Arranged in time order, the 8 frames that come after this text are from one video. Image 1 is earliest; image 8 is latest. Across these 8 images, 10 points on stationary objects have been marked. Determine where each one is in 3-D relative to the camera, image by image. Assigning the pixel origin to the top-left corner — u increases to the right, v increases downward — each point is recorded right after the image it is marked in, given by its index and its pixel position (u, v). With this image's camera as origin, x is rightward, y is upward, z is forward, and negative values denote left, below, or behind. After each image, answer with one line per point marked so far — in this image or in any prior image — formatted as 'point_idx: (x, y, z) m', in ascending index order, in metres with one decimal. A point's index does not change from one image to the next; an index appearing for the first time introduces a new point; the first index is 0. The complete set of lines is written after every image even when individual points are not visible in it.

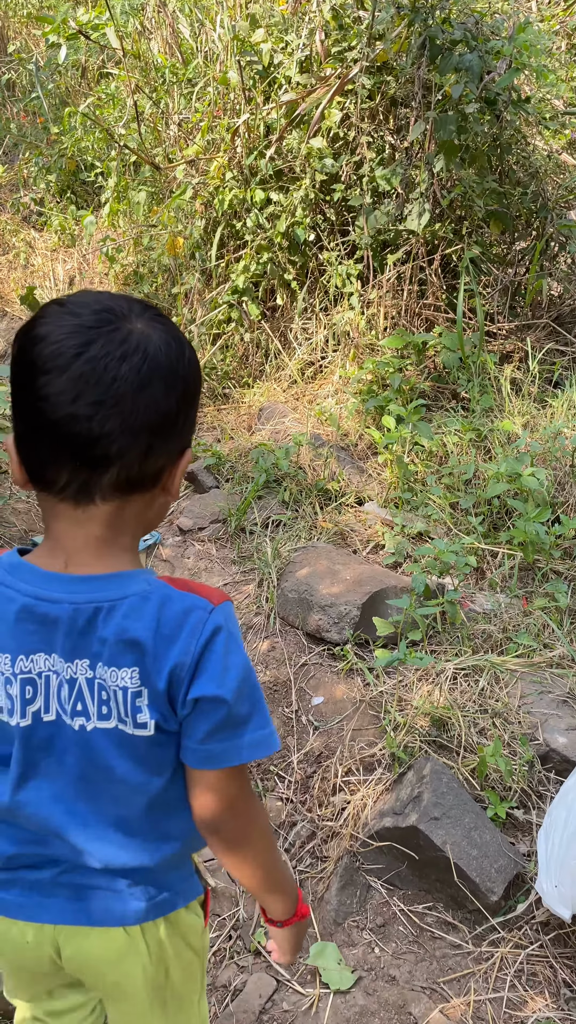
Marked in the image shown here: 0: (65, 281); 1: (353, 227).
0: (-1.5, +1.6, +5.5) m
1: (+0.3, +1.4, +4.0) m
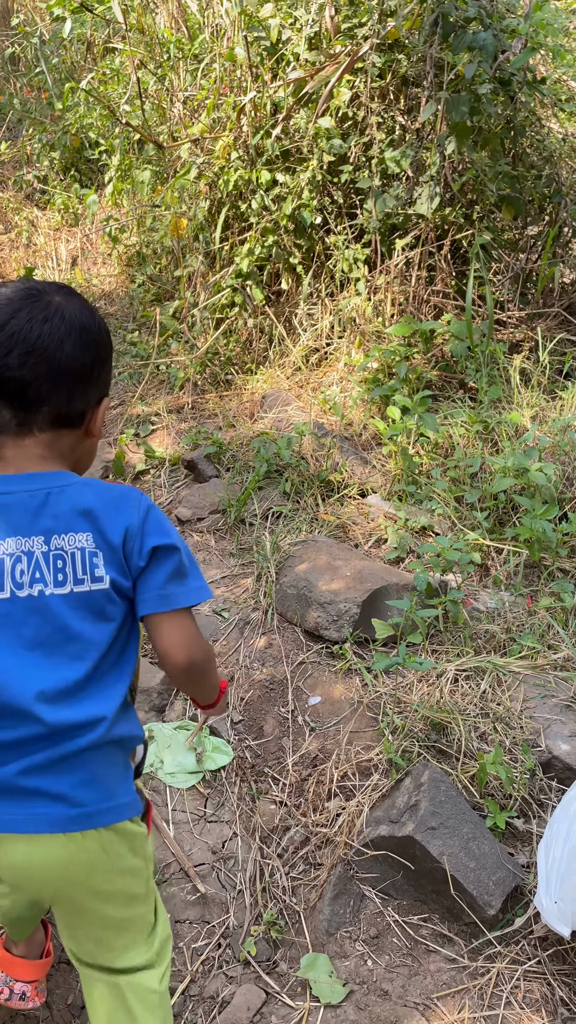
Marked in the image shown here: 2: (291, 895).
0: (-1.5, +1.7, +5.4) m
1: (+0.3, +1.4, +3.9) m
2: (0.0, -0.9, +1.9) m
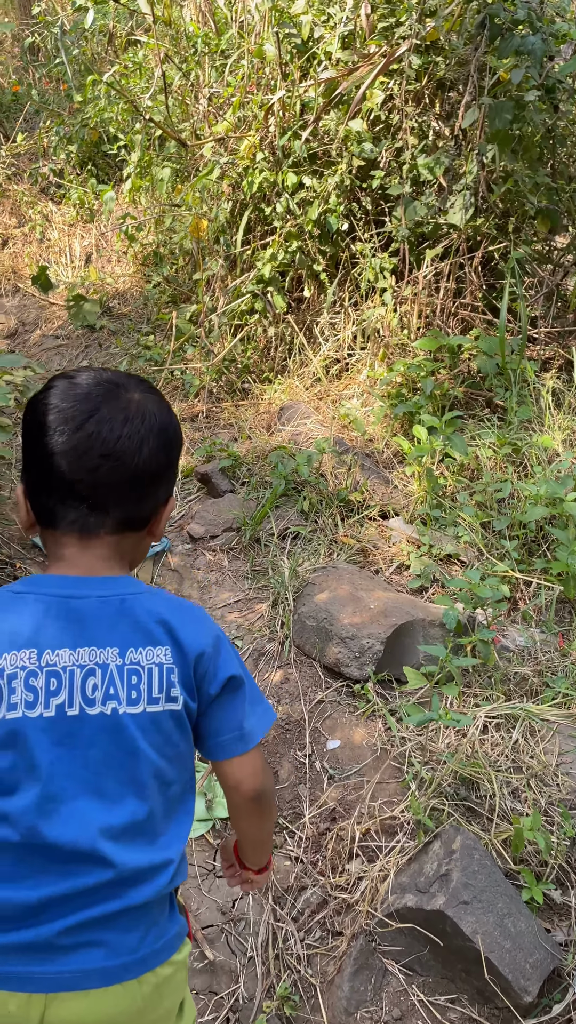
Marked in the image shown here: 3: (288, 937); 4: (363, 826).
0: (-1.3, +1.6, +5.2) m
1: (+0.5, +1.3, +3.7) m
2: (0.0, -1.0, +1.8) m
3: (0.0, -0.9, +1.8) m
4: (+0.2, -0.8, +1.9) m
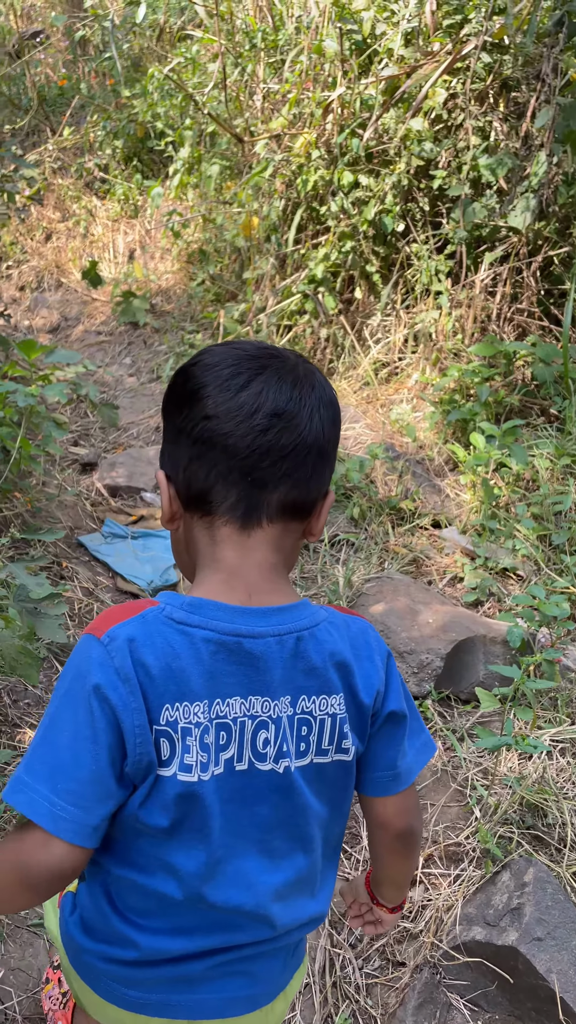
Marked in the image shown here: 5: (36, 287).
0: (-1.0, +1.6, +5.2) m
1: (+0.7, +1.3, +3.6) m
2: (+0.2, -1.0, +1.7) m
3: (+0.1, -1.0, +1.7) m
4: (+0.3, -0.8, +1.9) m
5: (-1.6, +1.4, +5.2) m
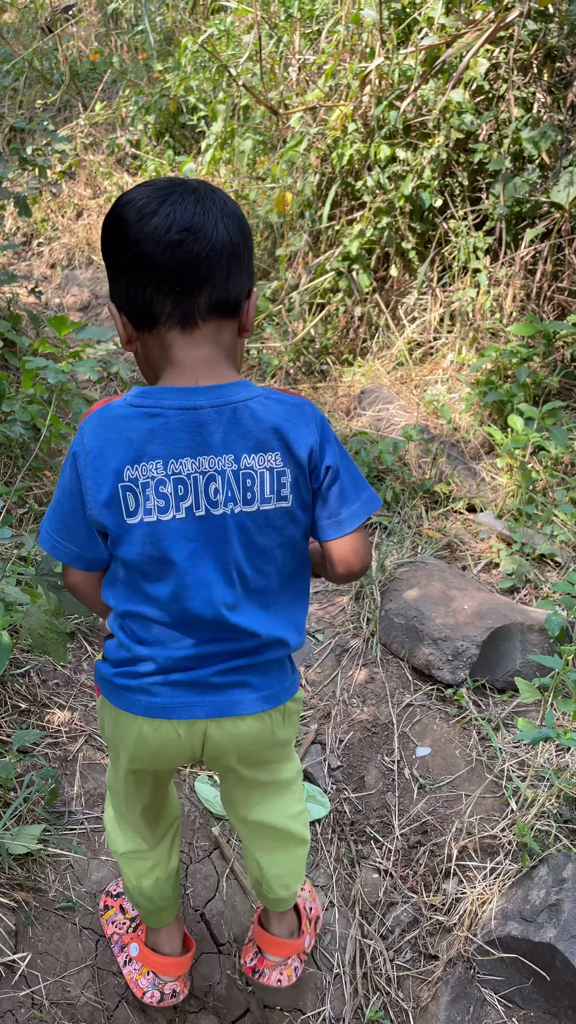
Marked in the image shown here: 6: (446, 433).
0: (-0.8, +1.8, +5.1) m
1: (+0.9, +1.4, +3.5) m
2: (+0.2, -1.0, +1.7) m
3: (+0.2, -0.9, +1.7) m
4: (+0.4, -0.7, +1.8) m
5: (-1.4, +1.6, +5.1) m
6: (+0.6, +0.3, +3.3) m
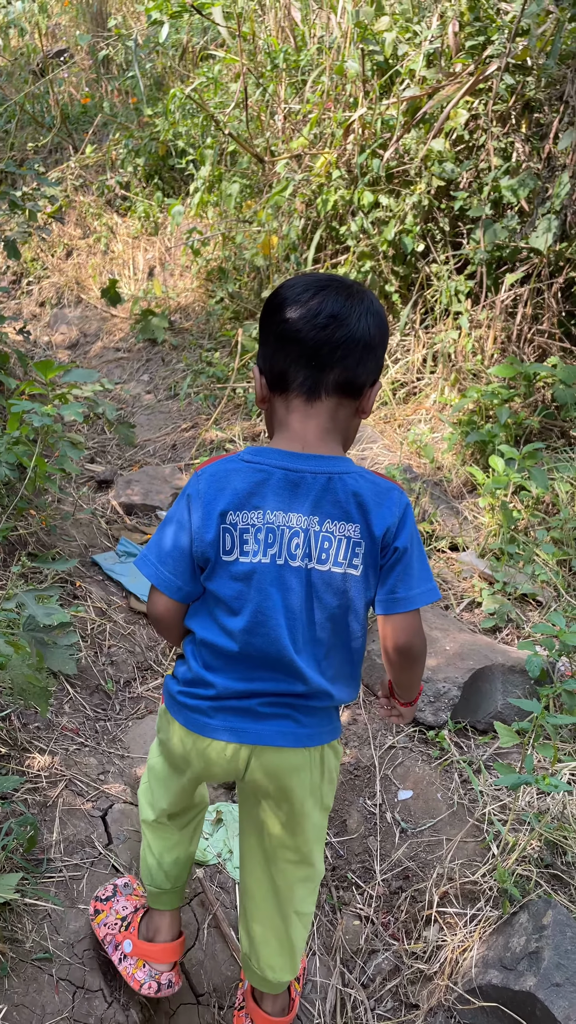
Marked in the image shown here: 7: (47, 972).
0: (-0.9, +1.5, +5.2) m
1: (+0.8, +1.2, +3.6) m
2: (+0.2, -1.1, +1.6) m
3: (+0.1, -1.0, +1.7) m
4: (+0.3, -0.8, +1.8) m
5: (-1.5, +1.3, +5.2) m
6: (+0.6, +0.2, +3.4) m
7: (-0.5, -1.0, +1.8) m
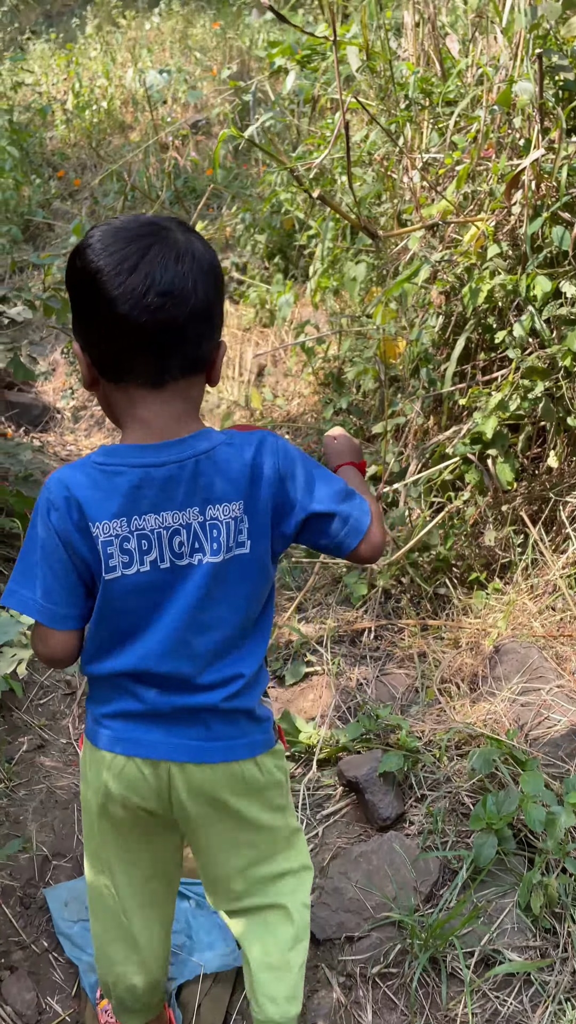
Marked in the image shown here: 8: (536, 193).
0: (-0.2, +0.7, +4.2) m
1: (+1.1, +0.4, +2.2) m
2: (+0.1, -1.6, +0.3) m
3: (0.0, -1.6, +0.3) m
4: (+0.3, -1.4, +0.4) m
5: (-0.8, +0.5, +4.2) m
6: (+0.8, -0.6, +1.9) m
7: (-0.6, -1.6, +0.5) m
8: (+0.7, +0.9, +2.4) m
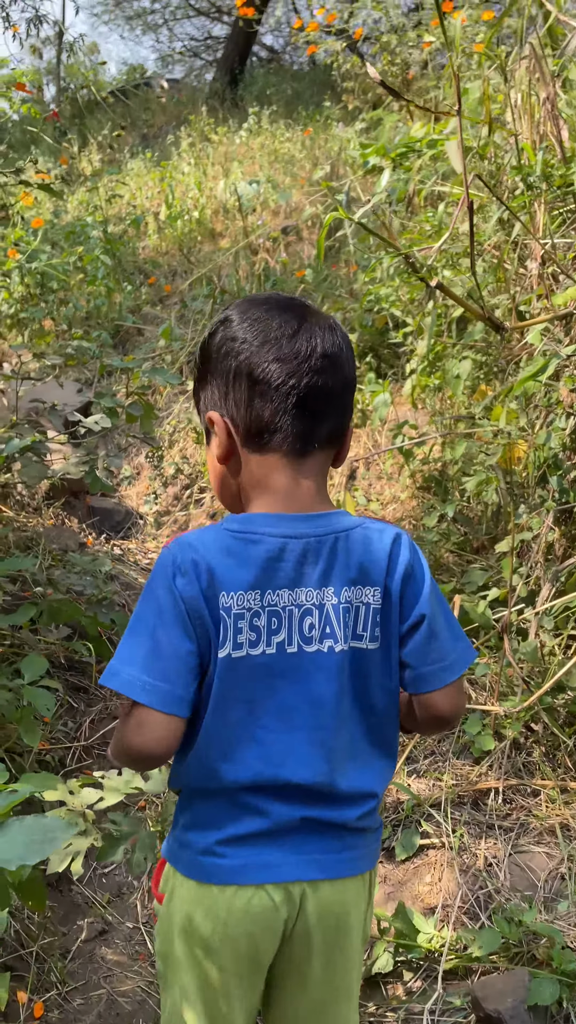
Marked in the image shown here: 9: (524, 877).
0: (+0.3, +0.2, +3.9) m
1: (+1.4, +0.1, +1.8) m
2: (+0.1, -1.7, -0.3) m
3: (+0.1, -1.7, -0.2) m
4: (+0.3, -1.5, -0.1) m
5: (-0.3, 0.0, +4.0) m
6: (+1.1, -0.8, +1.4) m
7: (-0.5, -1.7, +0.1) m
8: (+1.0, +0.6, +2.1) m
9: (+0.5, -0.8, +1.9) m
